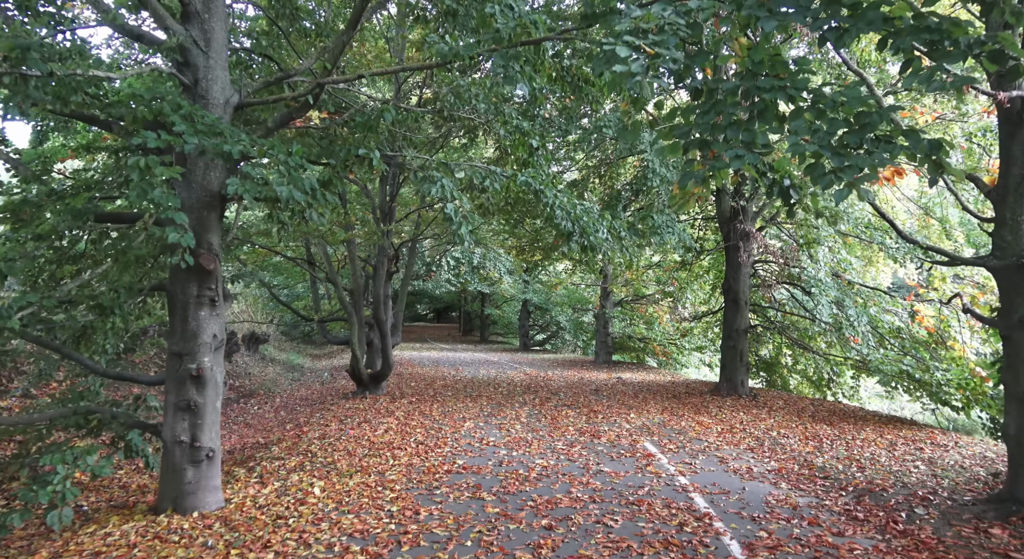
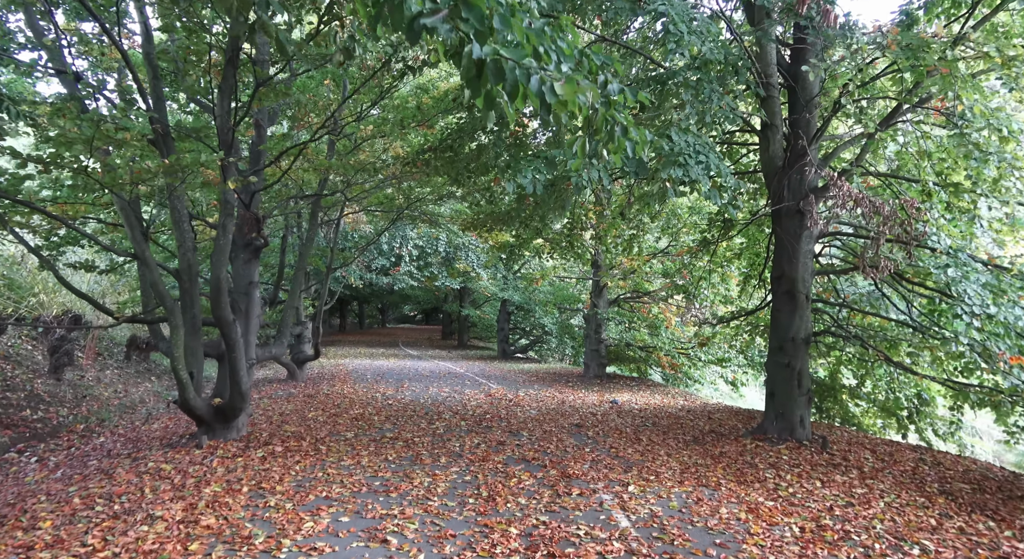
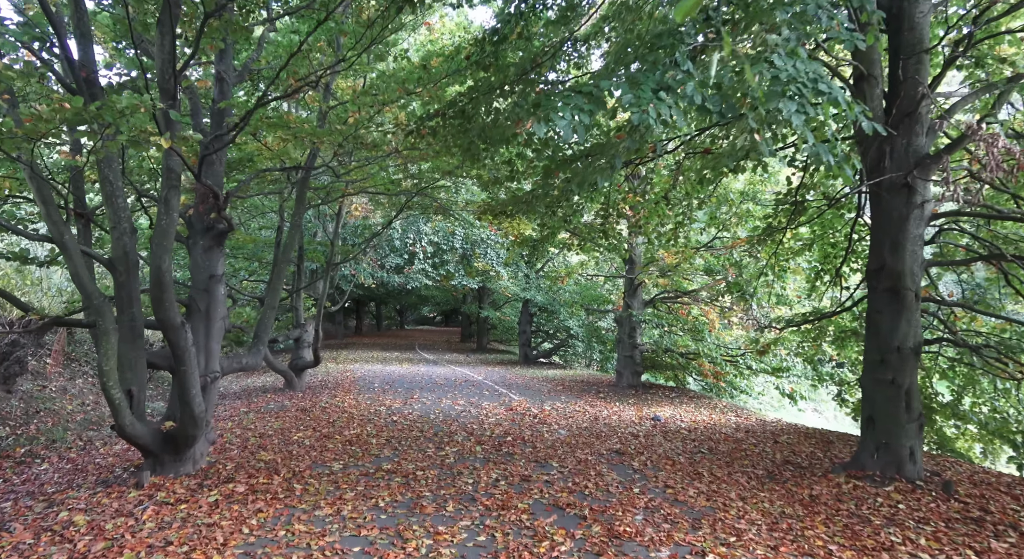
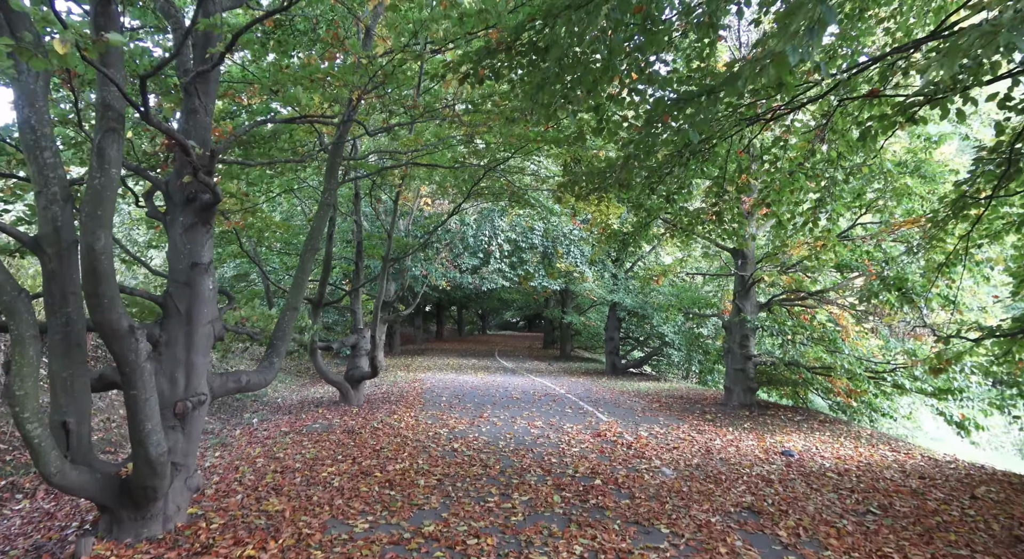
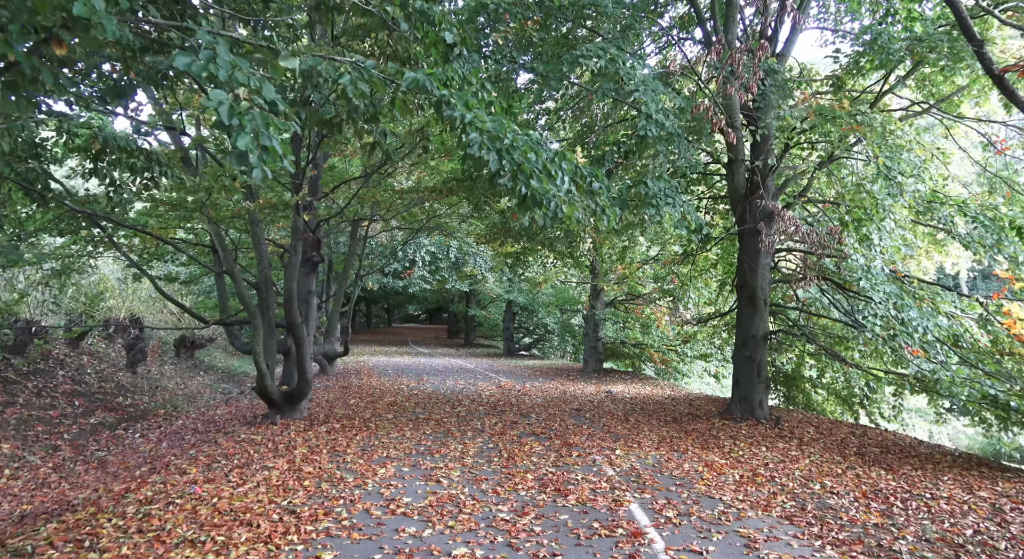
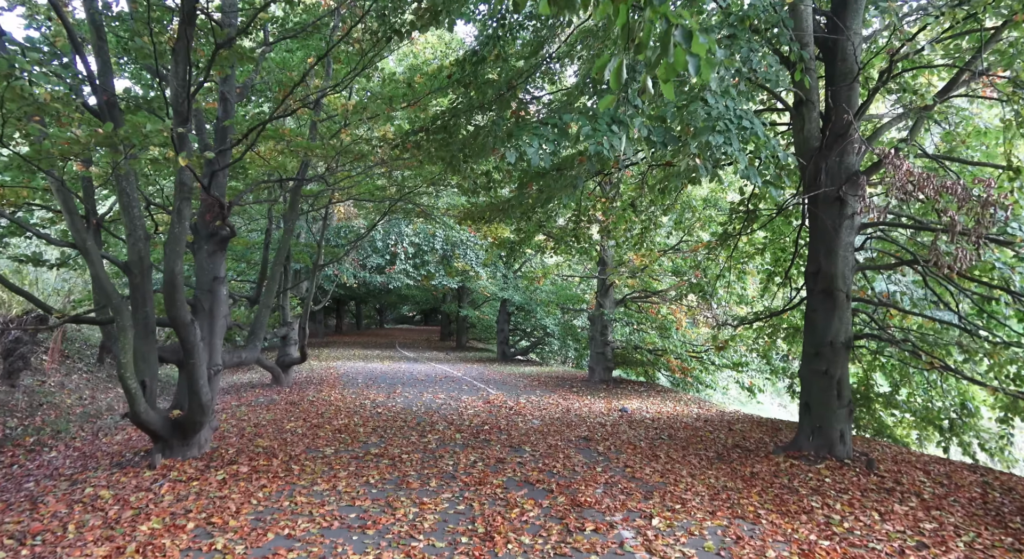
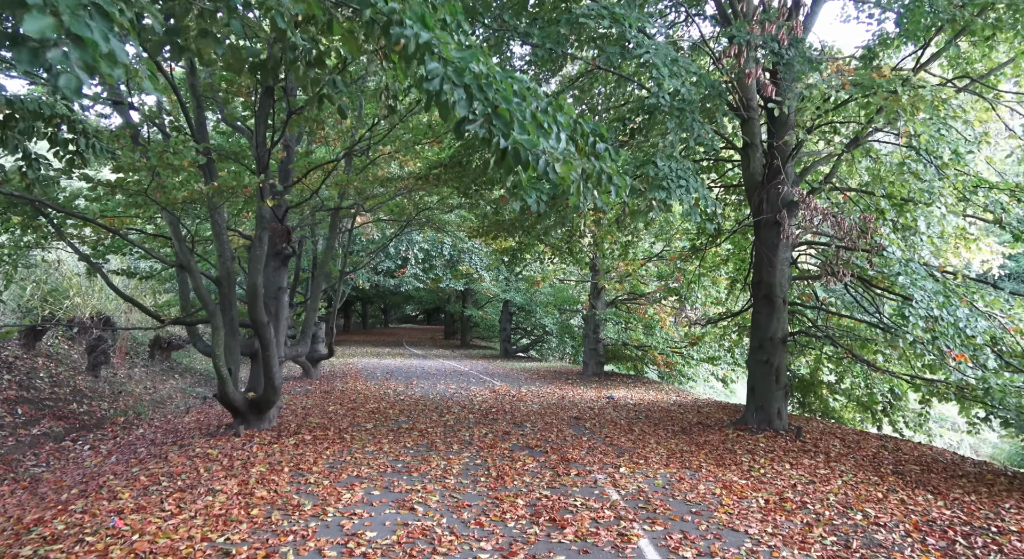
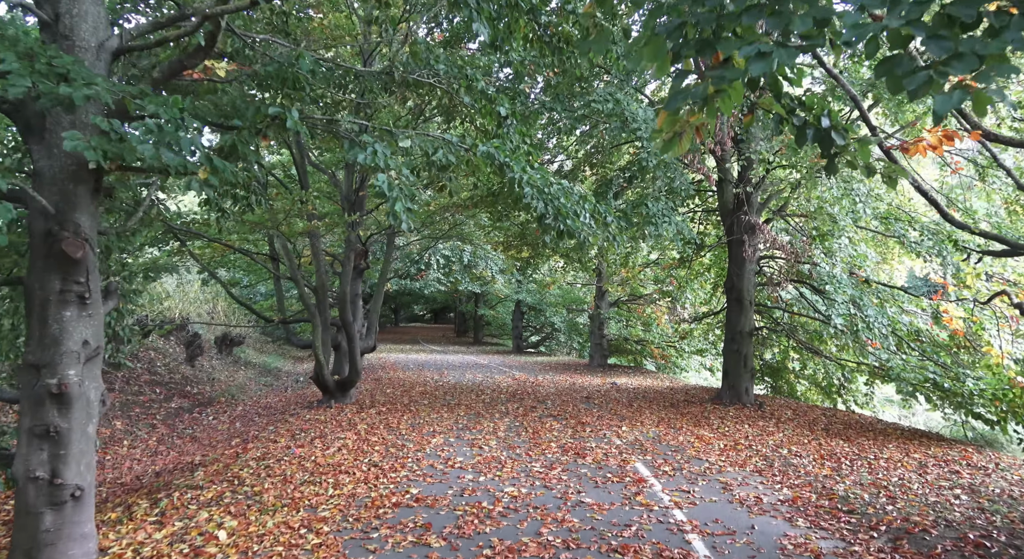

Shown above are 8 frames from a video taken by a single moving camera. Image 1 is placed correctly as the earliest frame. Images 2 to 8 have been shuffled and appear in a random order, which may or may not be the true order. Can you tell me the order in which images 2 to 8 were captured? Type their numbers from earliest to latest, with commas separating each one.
8, 5, 7, 2, 6, 3, 4
